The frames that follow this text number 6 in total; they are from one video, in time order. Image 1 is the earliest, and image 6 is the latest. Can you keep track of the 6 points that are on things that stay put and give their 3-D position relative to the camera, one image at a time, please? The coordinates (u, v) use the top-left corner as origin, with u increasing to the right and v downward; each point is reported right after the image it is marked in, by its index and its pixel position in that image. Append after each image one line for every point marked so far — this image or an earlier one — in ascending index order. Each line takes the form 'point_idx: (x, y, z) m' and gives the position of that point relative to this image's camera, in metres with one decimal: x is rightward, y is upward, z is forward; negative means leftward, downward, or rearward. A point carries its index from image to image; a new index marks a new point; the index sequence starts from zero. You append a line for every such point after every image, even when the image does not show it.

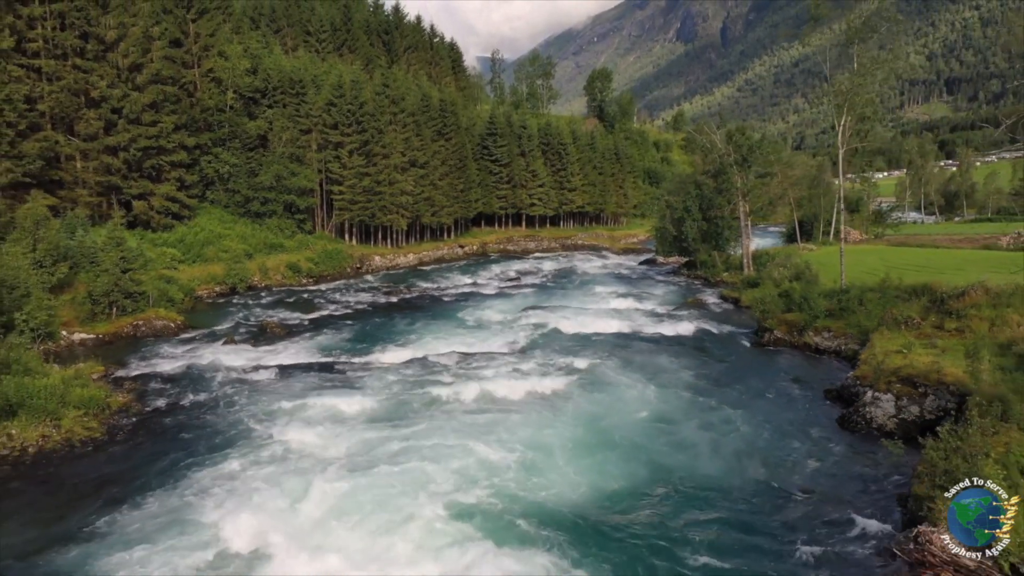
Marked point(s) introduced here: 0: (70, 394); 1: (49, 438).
0: (-9.8, -2.4, +18.6) m
1: (-9.4, -3.0, +17.2) m
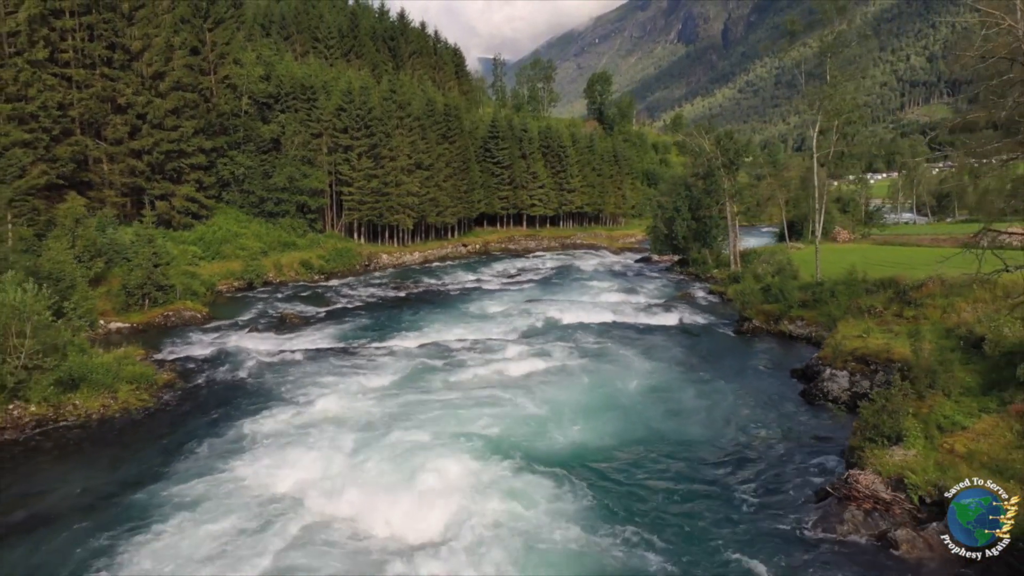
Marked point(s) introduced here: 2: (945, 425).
0: (-9.7, -2.1, +21.1) m
1: (-9.4, -2.8, +19.7) m
2: (+7.7, -2.4, +15.0) m
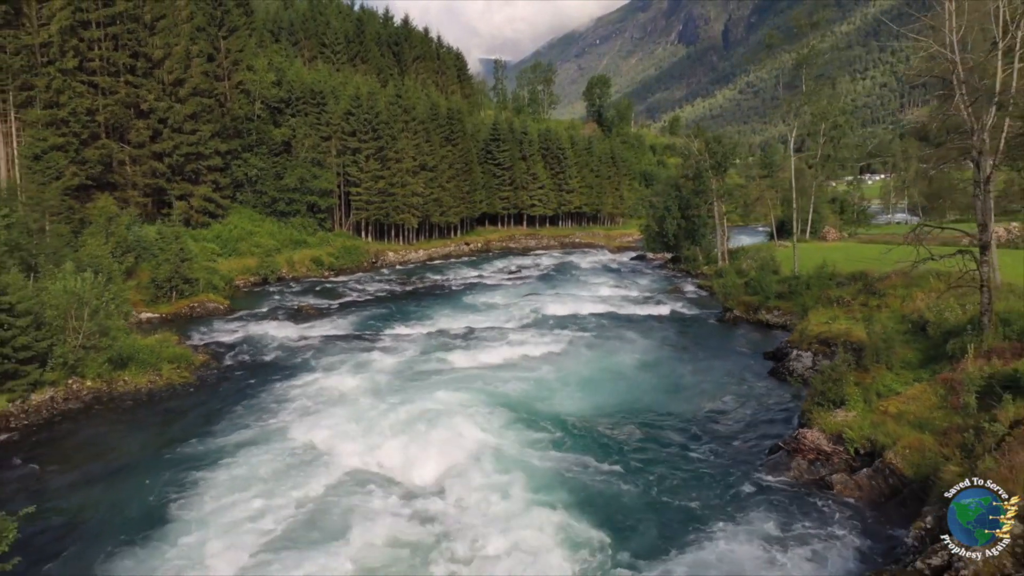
0: (-9.7, -1.8, +23.6) m
1: (-9.4, -2.5, +22.2) m
2: (+7.7, -2.1, +17.5) m
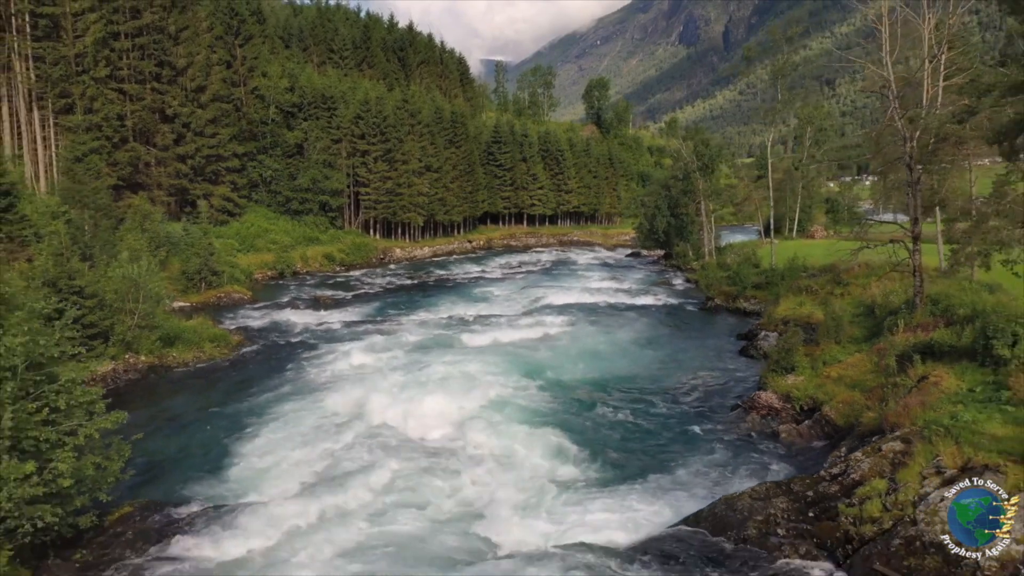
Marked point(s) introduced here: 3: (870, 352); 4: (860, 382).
0: (-9.7, -1.4, +26.7) m
1: (-9.4, -2.1, +25.2) m
2: (+7.8, -1.8, +20.5) m
3: (+8.6, -1.5, +20.0) m
4: (+7.7, -2.1, +18.4) m
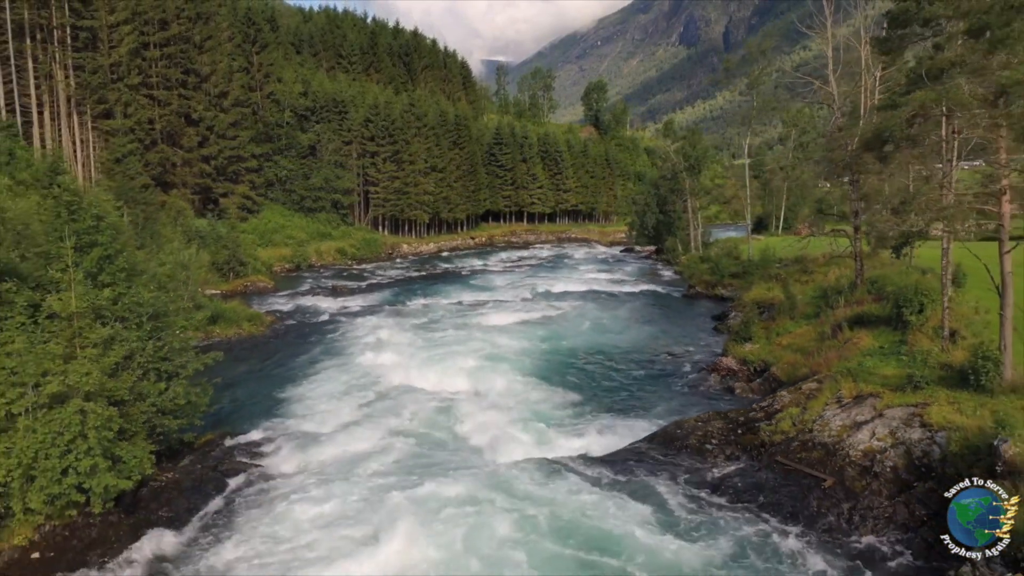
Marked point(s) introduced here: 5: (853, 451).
0: (-9.7, -0.9, +30.3) m
1: (-9.4, -1.6, +28.9) m
2: (+7.8, -1.3, +24.2) m
3: (+8.6, -1.0, +23.6) m
4: (+7.7, -1.6, +22.0) m
5: (+5.2, -2.5, +12.8) m
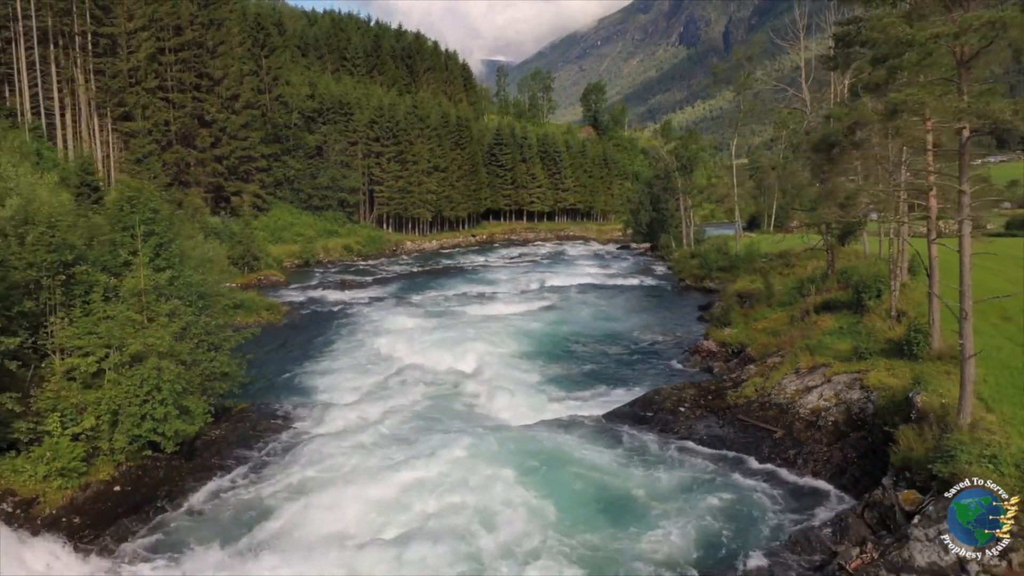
0: (-9.7, -0.6, +32.6) m
1: (-9.4, -1.3, +31.1) m
2: (+7.8, -0.9, +26.4) m
3: (+8.6, -0.7, +25.9) m
4: (+7.7, -1.2, +24.3) m
5: (+5.2, -2.2, +15.0) m
